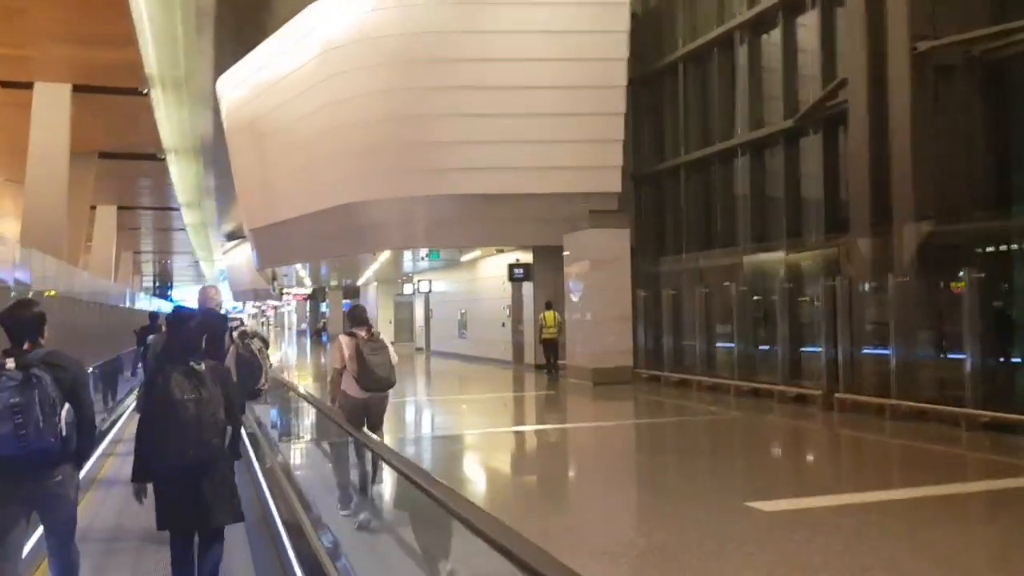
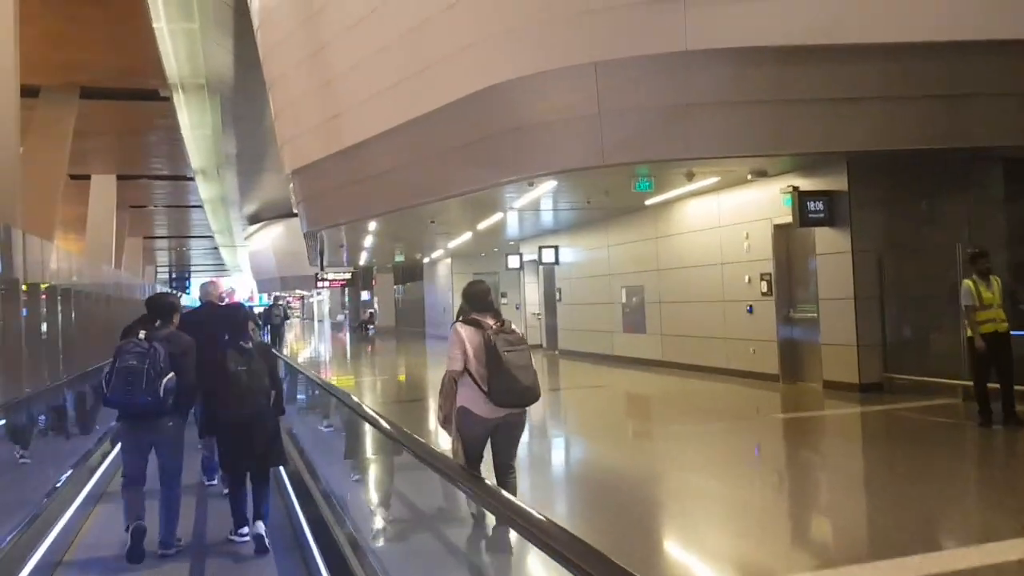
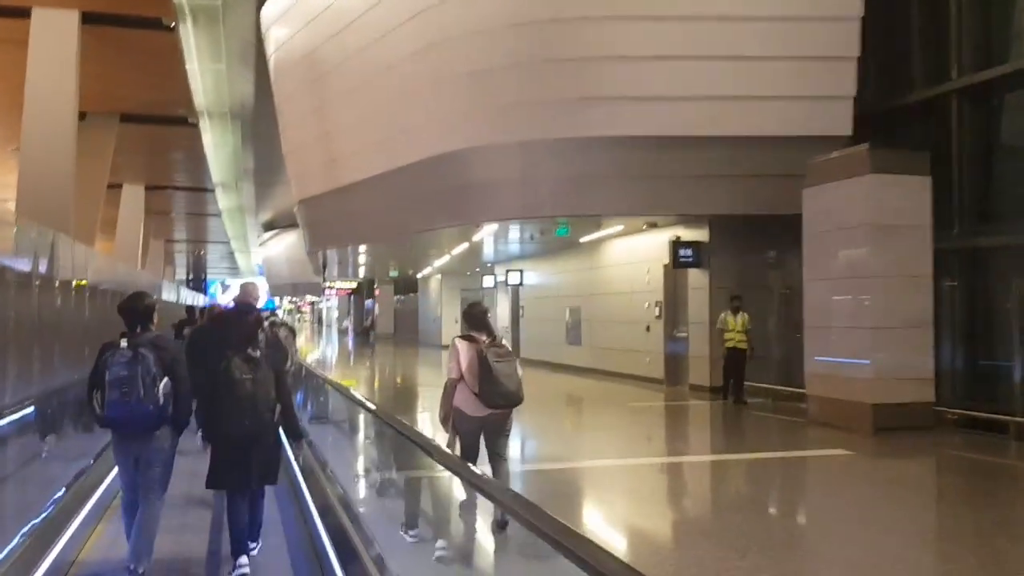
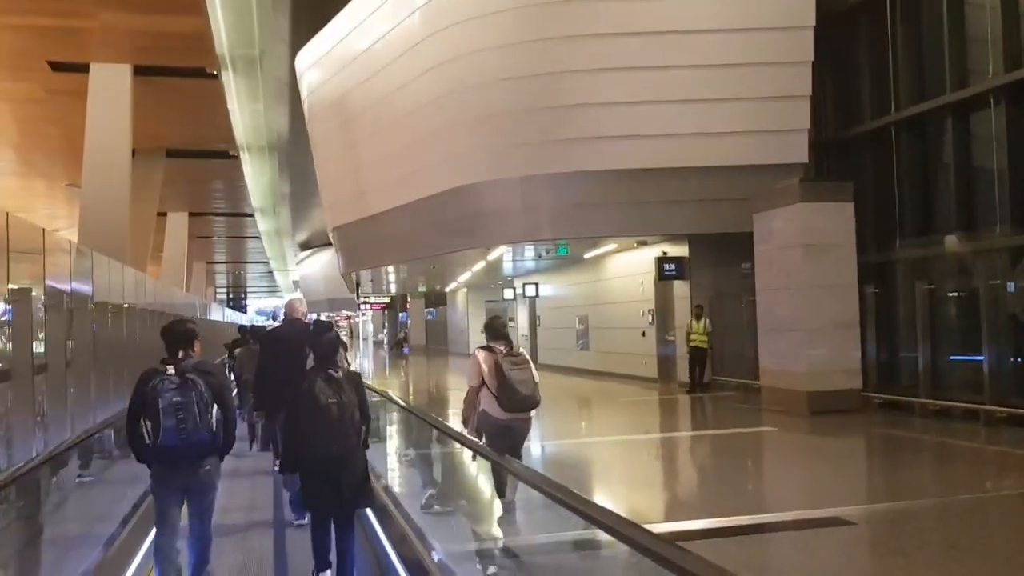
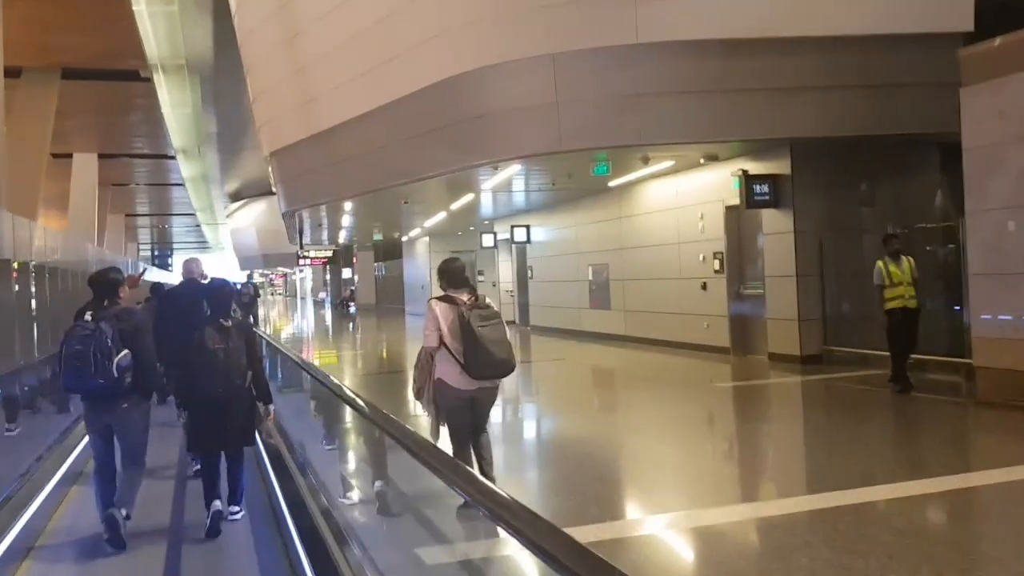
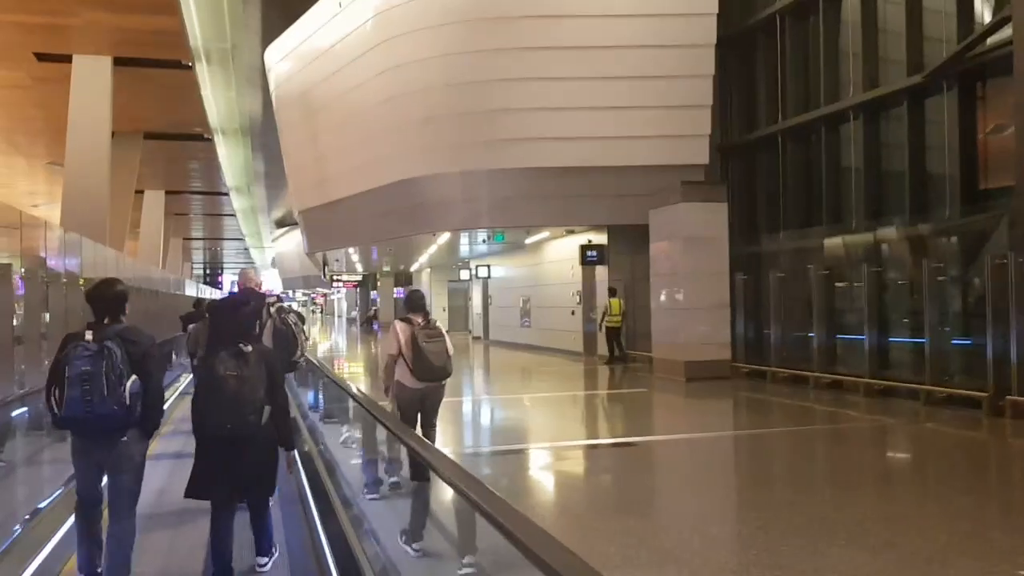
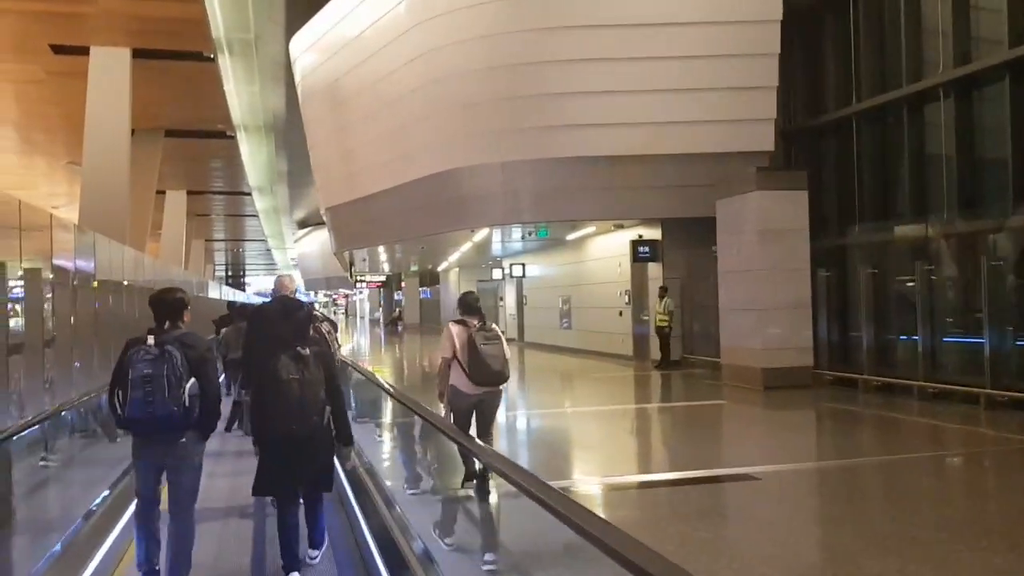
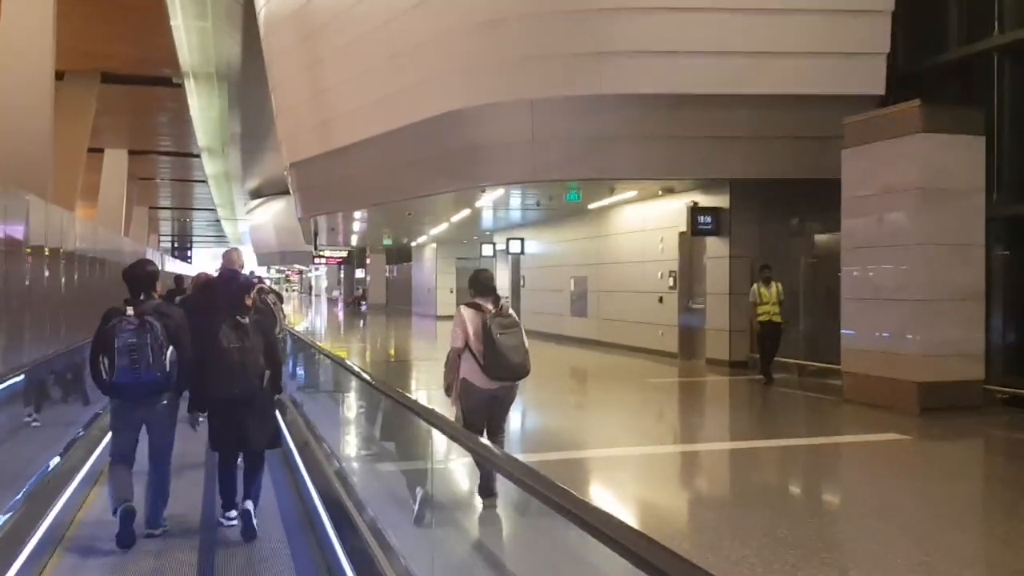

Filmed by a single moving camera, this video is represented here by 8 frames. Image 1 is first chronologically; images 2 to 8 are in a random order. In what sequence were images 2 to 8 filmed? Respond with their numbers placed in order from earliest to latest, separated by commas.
6, 7, 4, 3, 8, 5, 2
